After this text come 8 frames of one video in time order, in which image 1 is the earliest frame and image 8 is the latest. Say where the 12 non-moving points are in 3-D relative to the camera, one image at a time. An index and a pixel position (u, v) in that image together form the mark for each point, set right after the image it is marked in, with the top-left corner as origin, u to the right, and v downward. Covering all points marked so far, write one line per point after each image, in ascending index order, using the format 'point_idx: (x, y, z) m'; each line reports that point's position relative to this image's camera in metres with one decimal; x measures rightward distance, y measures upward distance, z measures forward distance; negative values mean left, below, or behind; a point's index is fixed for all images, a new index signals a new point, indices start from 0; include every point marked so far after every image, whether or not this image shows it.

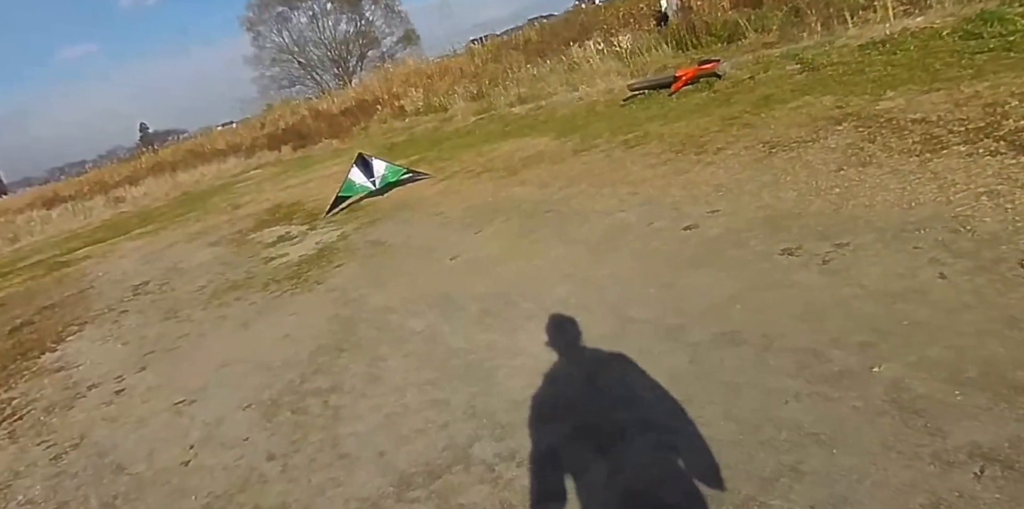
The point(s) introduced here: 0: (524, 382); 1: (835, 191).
0: (+0.1, -0.8, +3.8) m
1: (+2.5, +0.5, +5.0) m
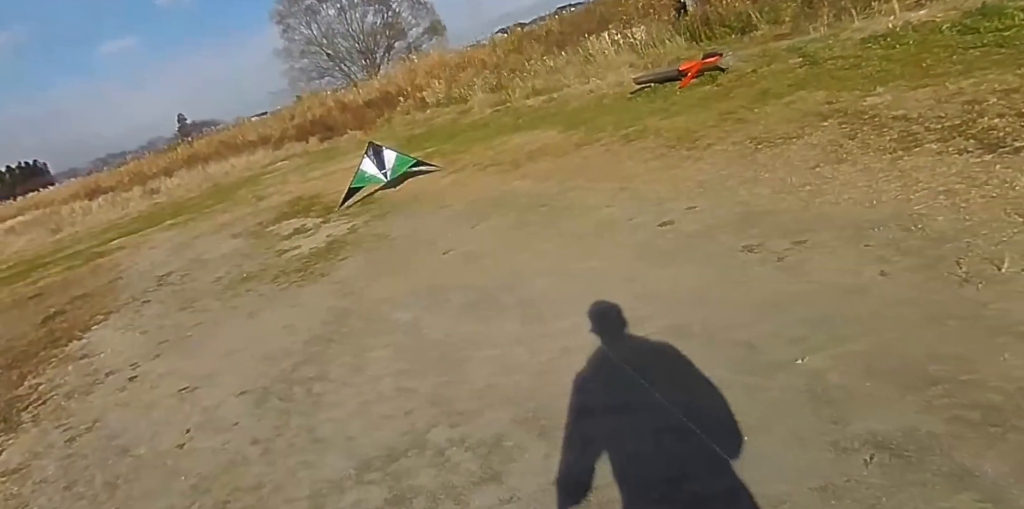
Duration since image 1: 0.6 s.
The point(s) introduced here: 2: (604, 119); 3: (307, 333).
0: (-0.2, -0.7, +4.0) m
1: (+2.3, +0.5, +5.1) m
2: (+1.9, +2.7, +12.6) m
3: (-2.0, -0.8, +6.4) m
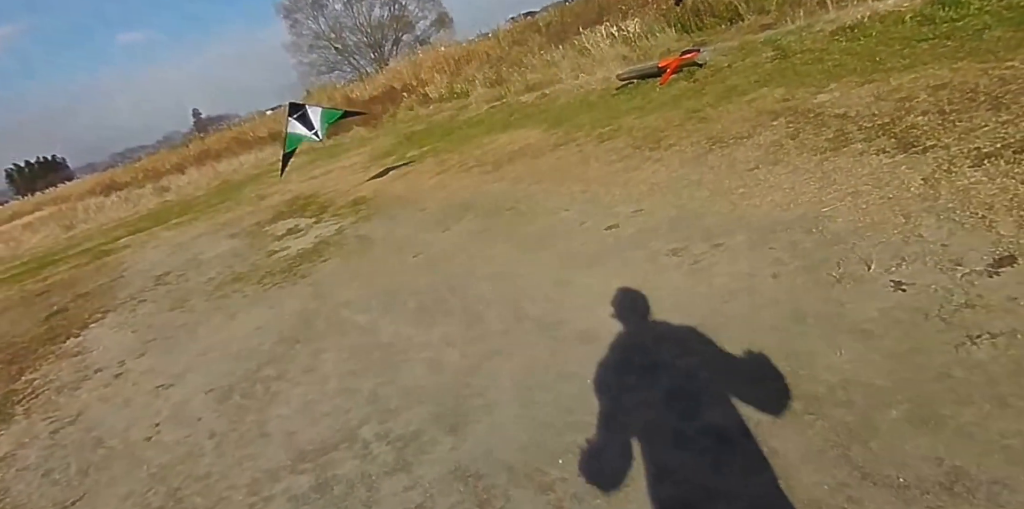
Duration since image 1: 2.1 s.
0: (-0.6, -0.8, +4.3) m
1: (+1.9, +0.5, +5.3) m
2: (+1.5, +2.8, +12.8) m
3: (-2.5, -0.8, +6.7) m
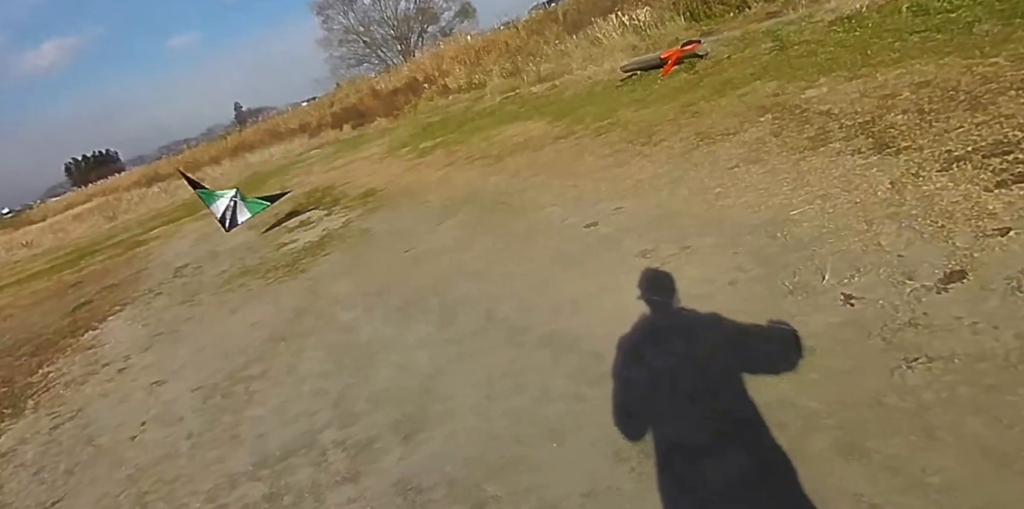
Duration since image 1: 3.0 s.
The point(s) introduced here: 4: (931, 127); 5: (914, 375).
0: (-0.8, -0.8, +4.4) m
1: (+1.7, +0.5, +5.3) m
2: (+1.5, +2.9, +12.7) m
3: (-2.6, -0.8, +6.8) m
4: (+3.0, +0.9, +4.5) m
5: (+1.6, -0.5, +2.5) m
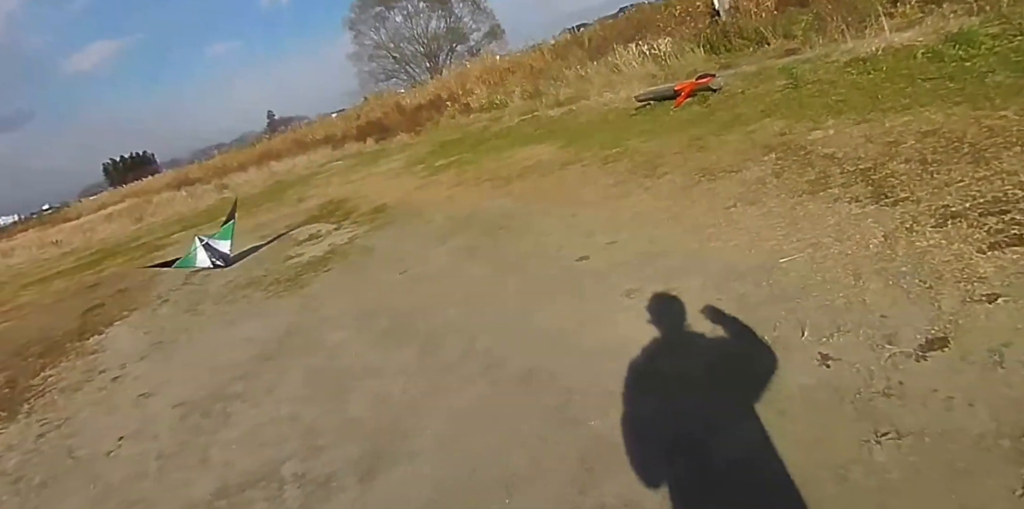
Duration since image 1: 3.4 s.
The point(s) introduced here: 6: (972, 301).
0: (-1.0, -1.0, +4.3) m
1: (+1.6, +0.2, +5.2) m
2: (+1.7, +2.4, +12.6) m
3: (-2.7, -1.0, +6.8) m
4: (+2.9, +0.5, +4.4) m
5: (+1.4, -0.7, +2.4) m
6: (+2.2, -0.2, +3.0) m
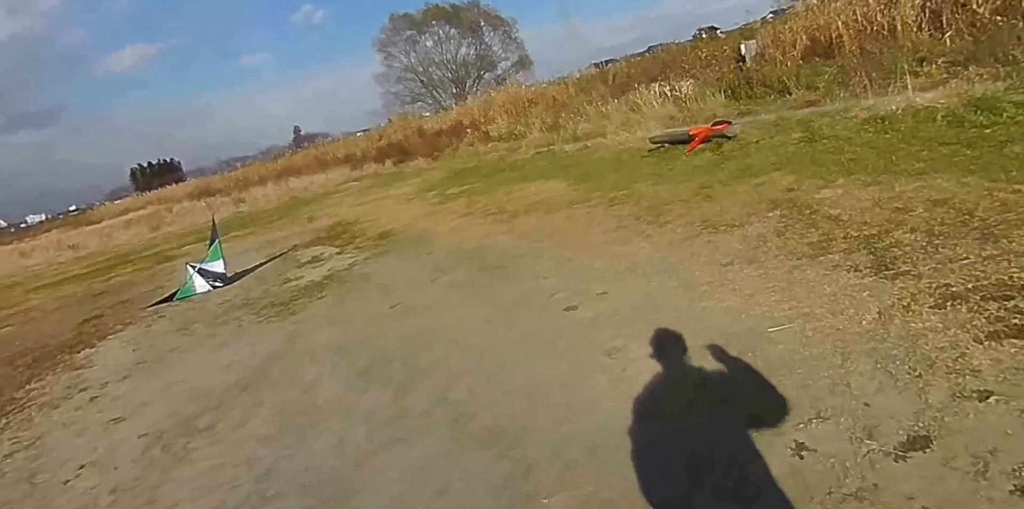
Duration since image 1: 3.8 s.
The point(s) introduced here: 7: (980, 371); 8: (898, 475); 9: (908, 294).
0: (-1.2, -1.3, +4.1) m
1: (+1.5, -0.3, +4.9) m
2: (+1.9, +1.5, +12.5) m
3: (-2.9, -1.3, +6.6) m
4: (+2.8, 0.0, +4.2) m
5: (+1.2, -1.0, +2.2) m
6: (+2.0, -0.6, +2.8) m
7: (+2.2, -0.5, +2.9) m
8: (+1.5, -0.8, +2.5) m
9: (+2.3, -0.2, +3.7) m
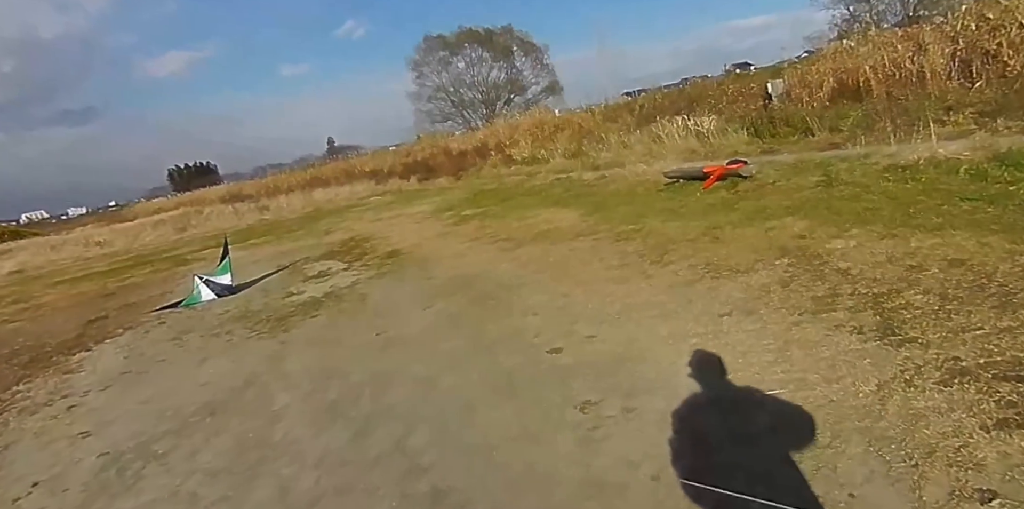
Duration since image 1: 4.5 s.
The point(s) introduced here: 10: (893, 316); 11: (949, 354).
0: (-1.4, -1.4, +3.8) m
1: (+1.3, -0.6, +4.6) m
2: (+2.1, +0.9, +12.2) m
3: (-3.0, -1.4, +6.4) m
4: (+2.6, -0.4, +3.8) m
5: (+0.9, -1.3, +1.8) m
6: (+1.7, -0.9, +2.4) m
7: (+1.9, -0.9, +2.6) m
8: (+1.2, -1.1, +2.1) m
9: (+2.1, -0.6, +3.4) m
10: (+2.4, -0.4, +4.1) m
11: (+2.4, -0.5, +3.4) m
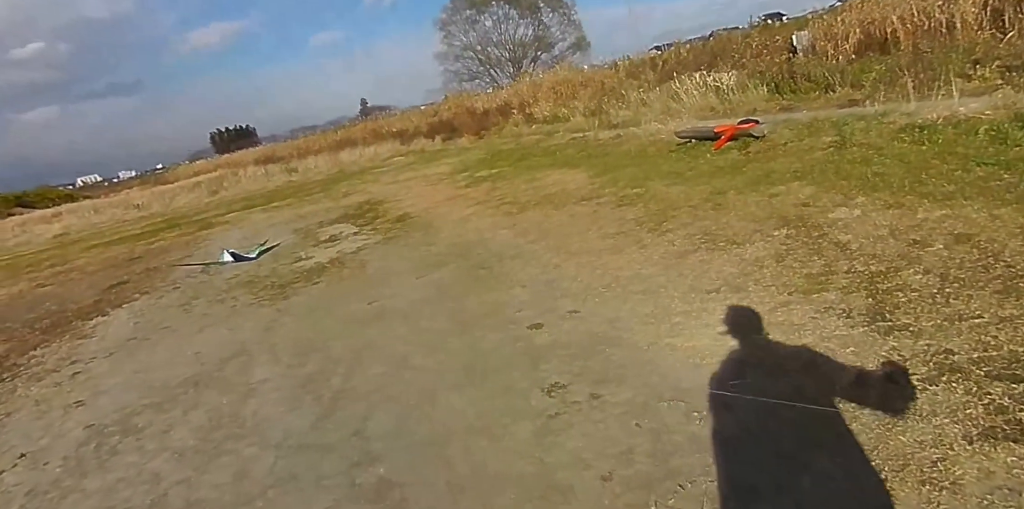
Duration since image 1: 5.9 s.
0: (-1.7, -1.3, +3.7) m
1: (+1.1, -0.4, +4.4) m
2: (+2.2, +1.5, +11.8) m
3: (-3.1, -1.1, +6.4) m
4: (+2.4, -0.3, +3.5) m
5: (+0.6, -1.3, +1.6) m
6: (+1.5, -0.9, +2.2) m
7: (+1.7, -0.8, +2.3) m
8: (+1.0, -1.1, +1.9) m
9: (+1.9, -0.5, +3.1) m
10: (+2.2, -0.2, +3.8) m
11: (+2.1, -0.4, +3.1) m
